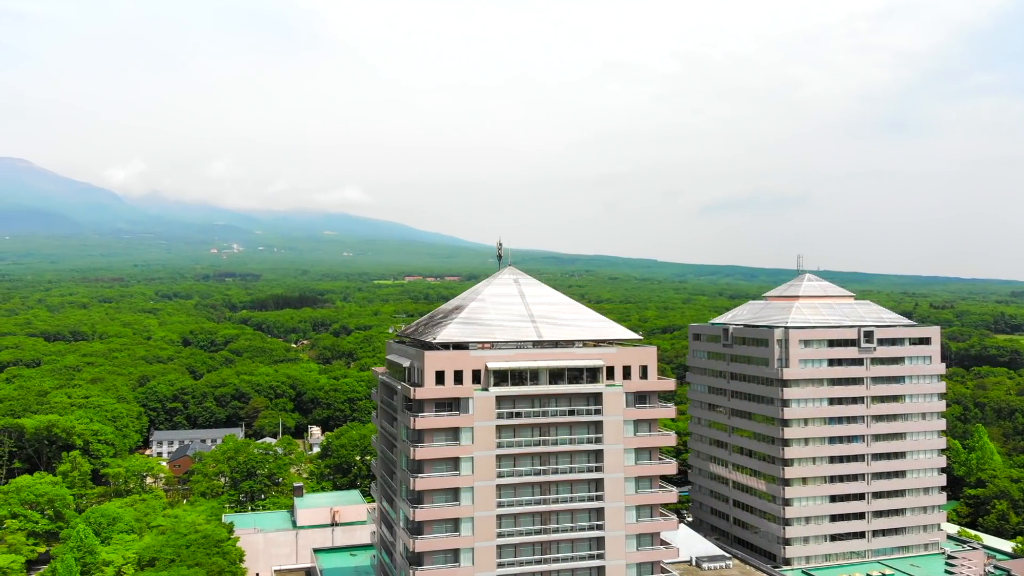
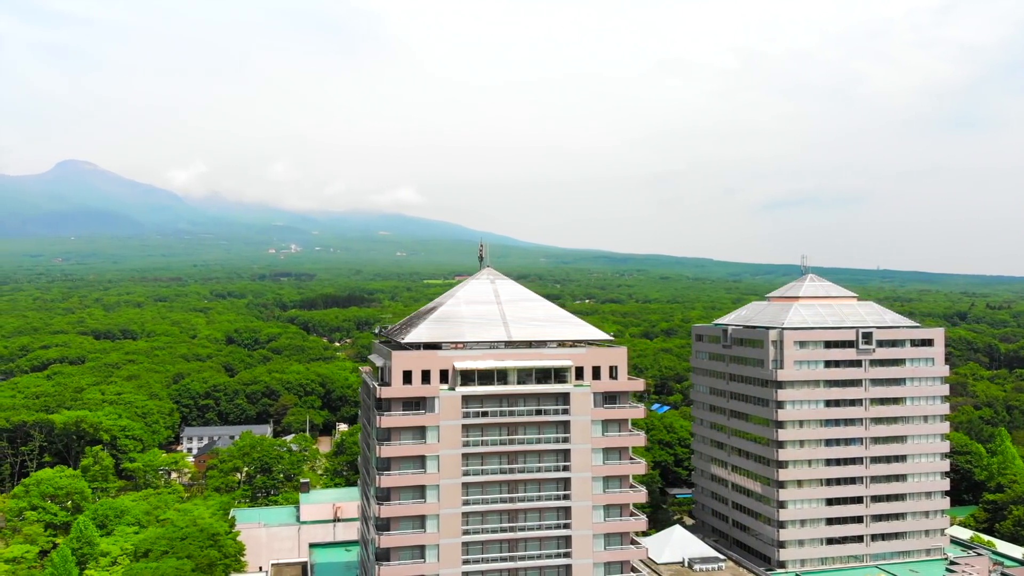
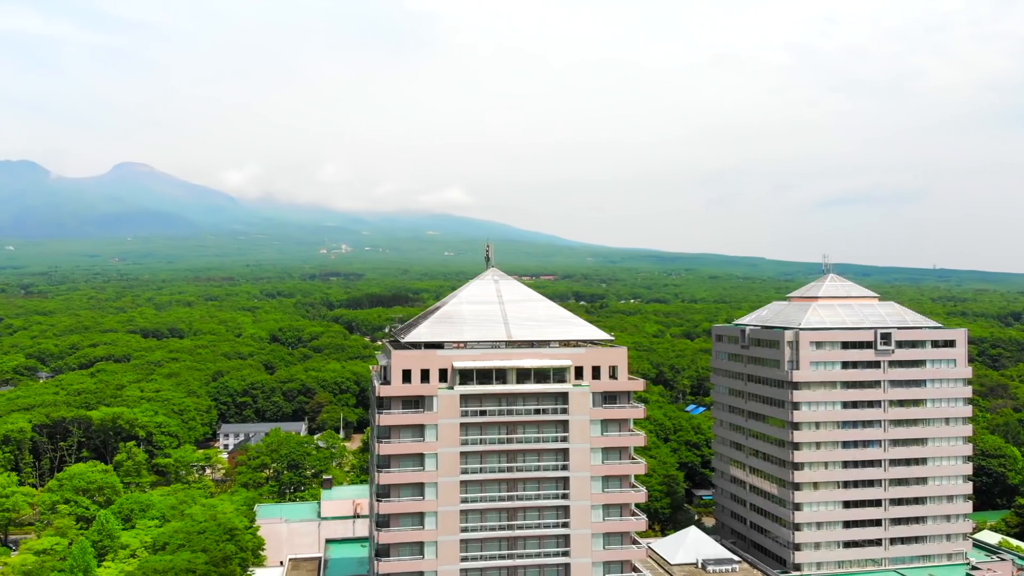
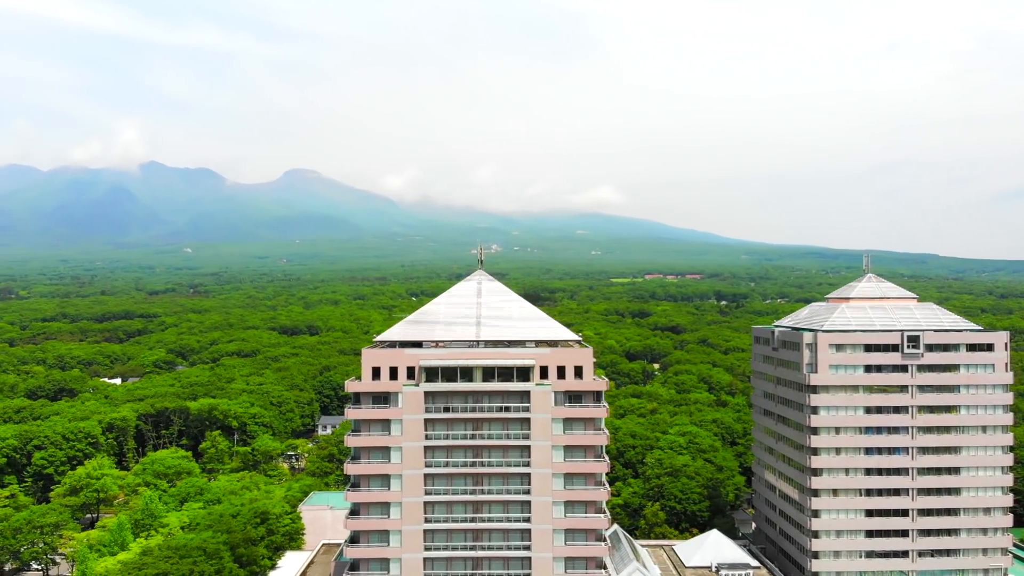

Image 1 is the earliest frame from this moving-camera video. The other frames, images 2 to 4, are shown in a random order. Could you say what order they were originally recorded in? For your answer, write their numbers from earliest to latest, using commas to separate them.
2, 3, 4
